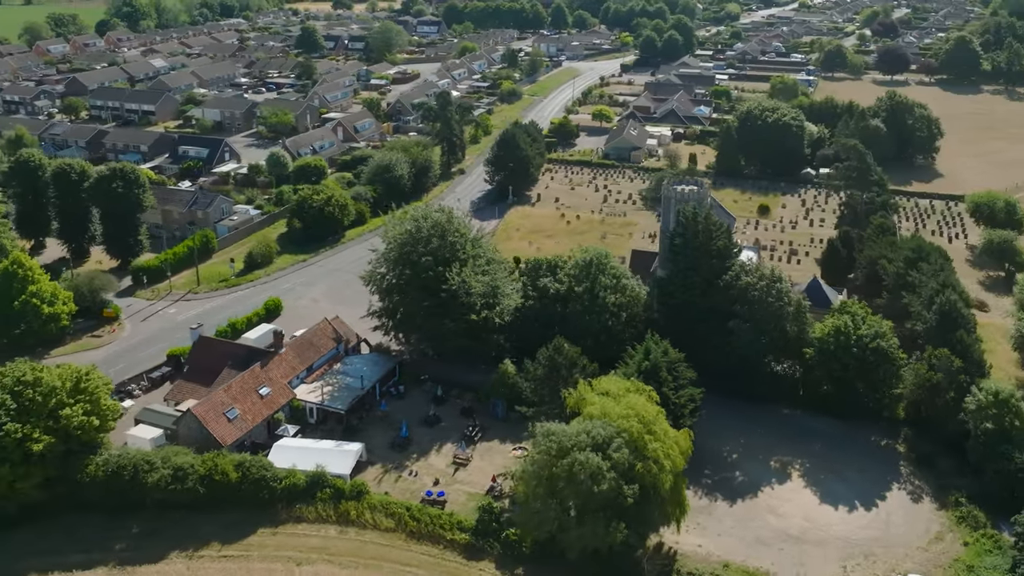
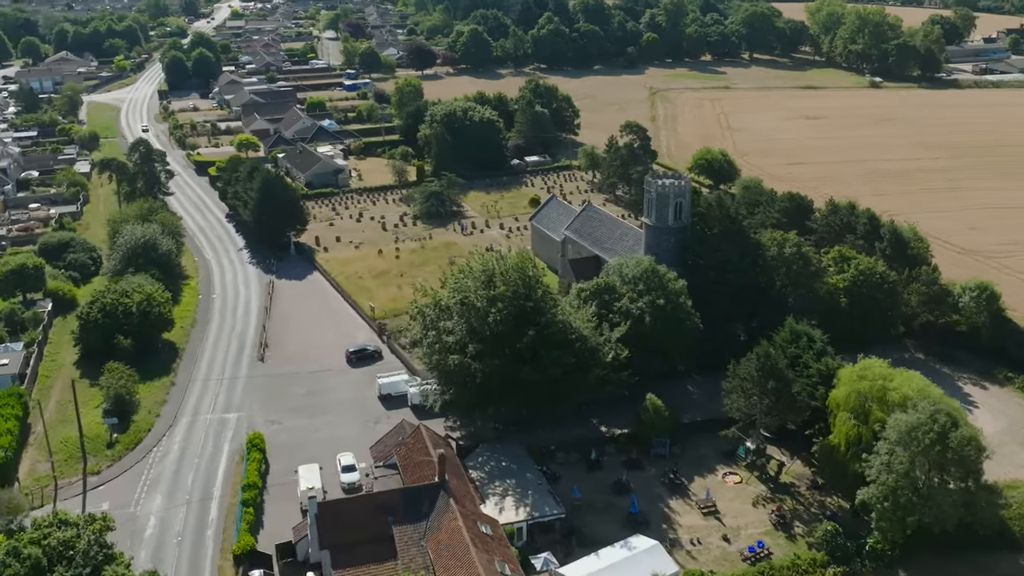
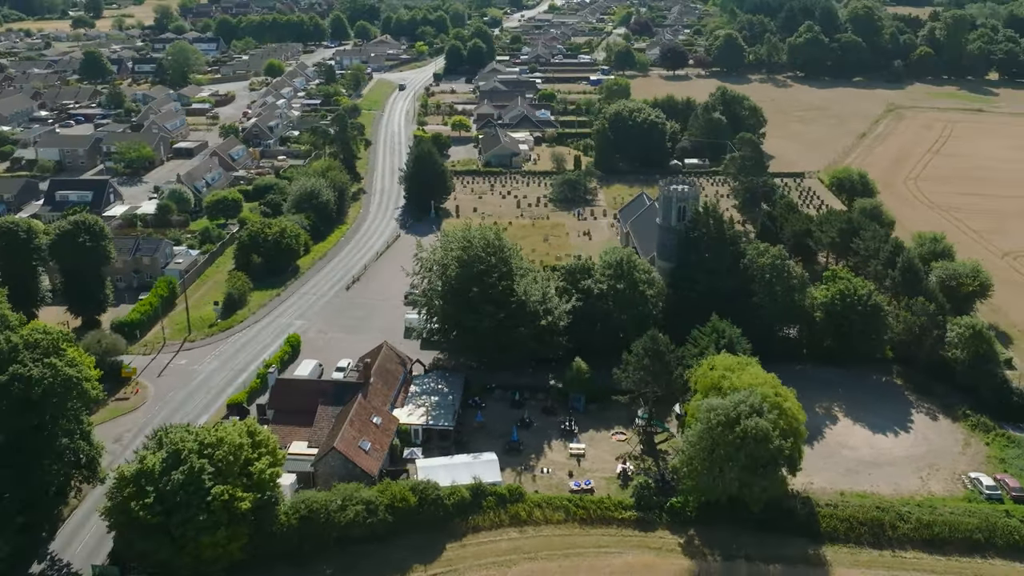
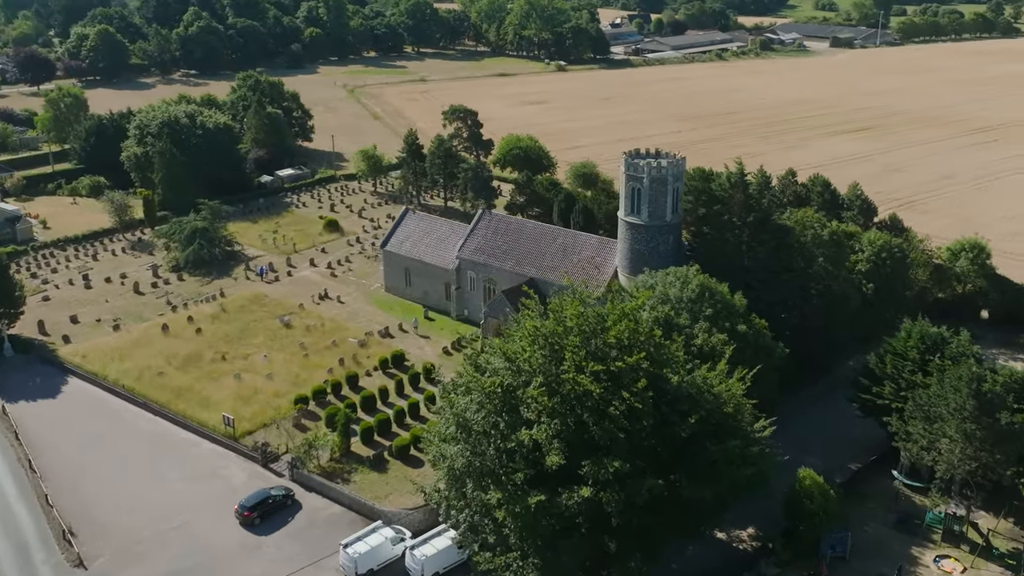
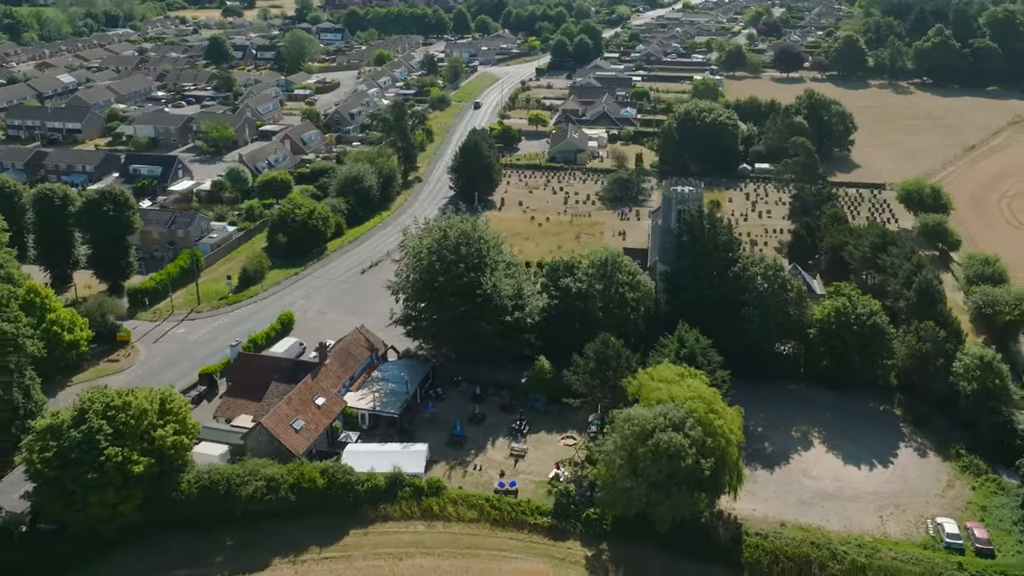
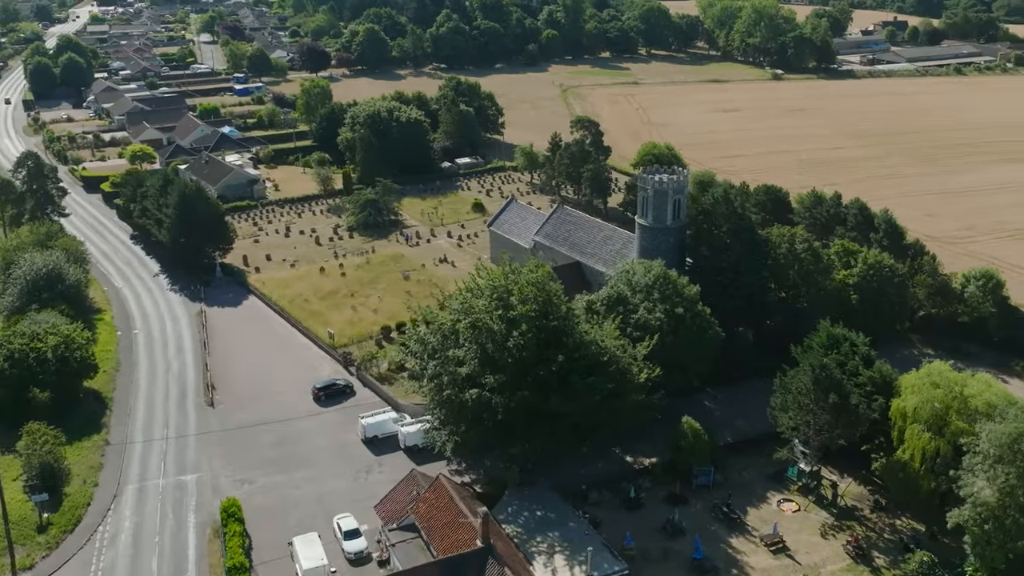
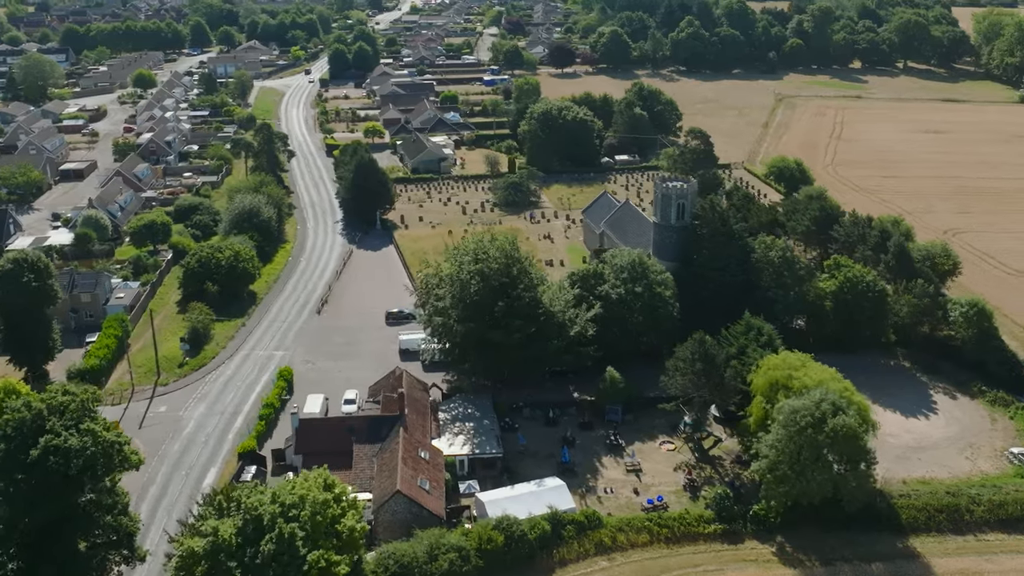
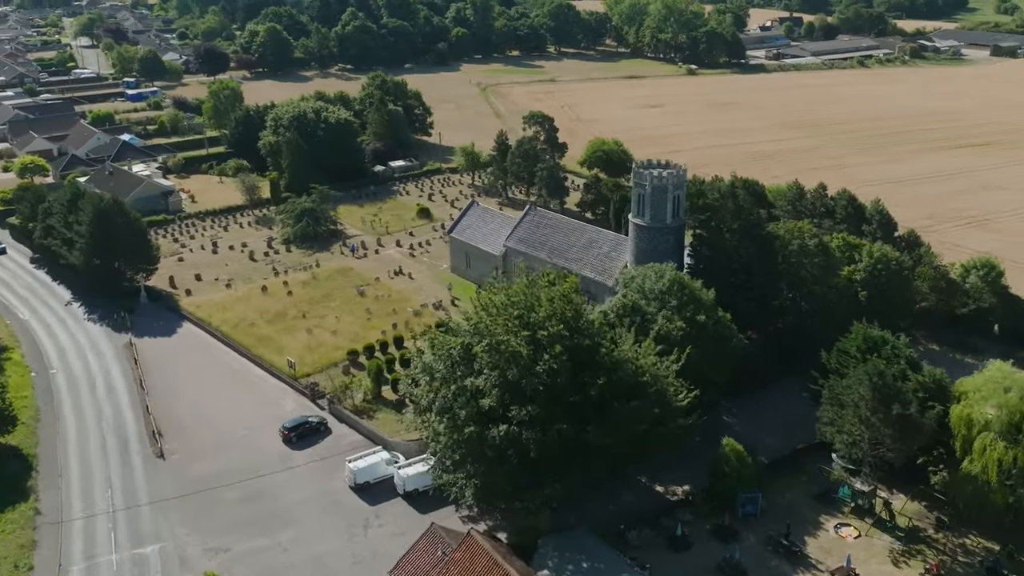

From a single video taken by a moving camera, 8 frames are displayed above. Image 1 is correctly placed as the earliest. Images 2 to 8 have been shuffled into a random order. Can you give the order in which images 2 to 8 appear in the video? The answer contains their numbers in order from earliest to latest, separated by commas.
5, 3, 7, 2, 6, 8, 4
